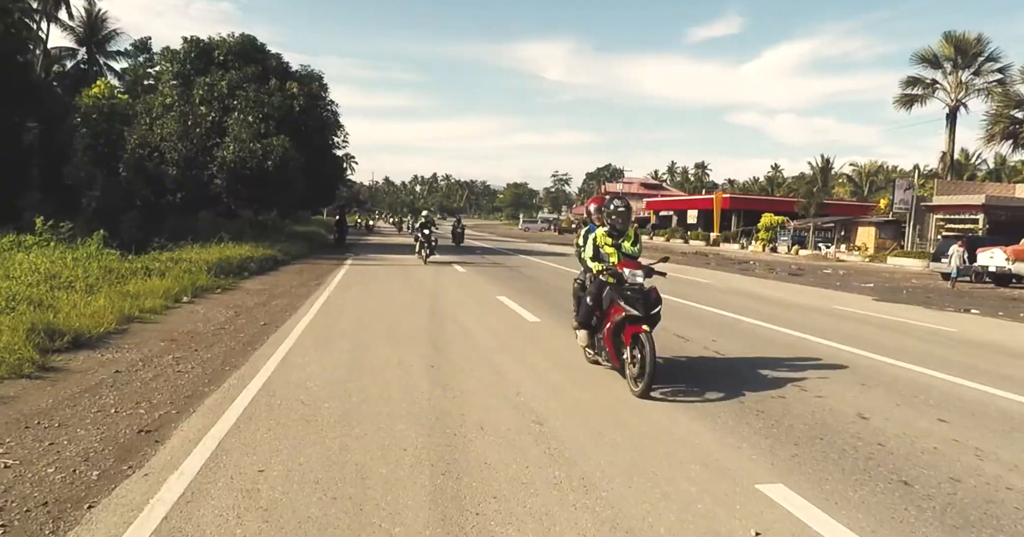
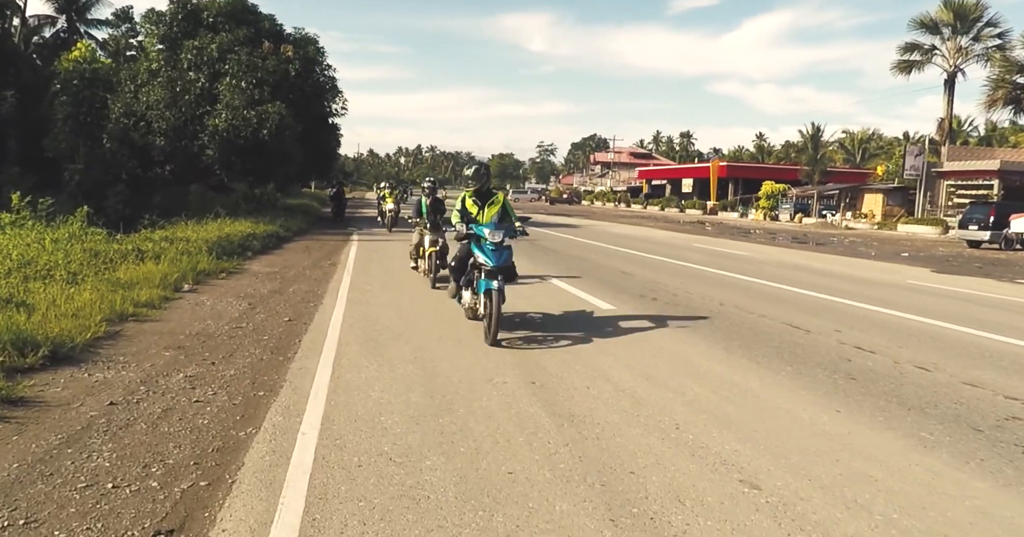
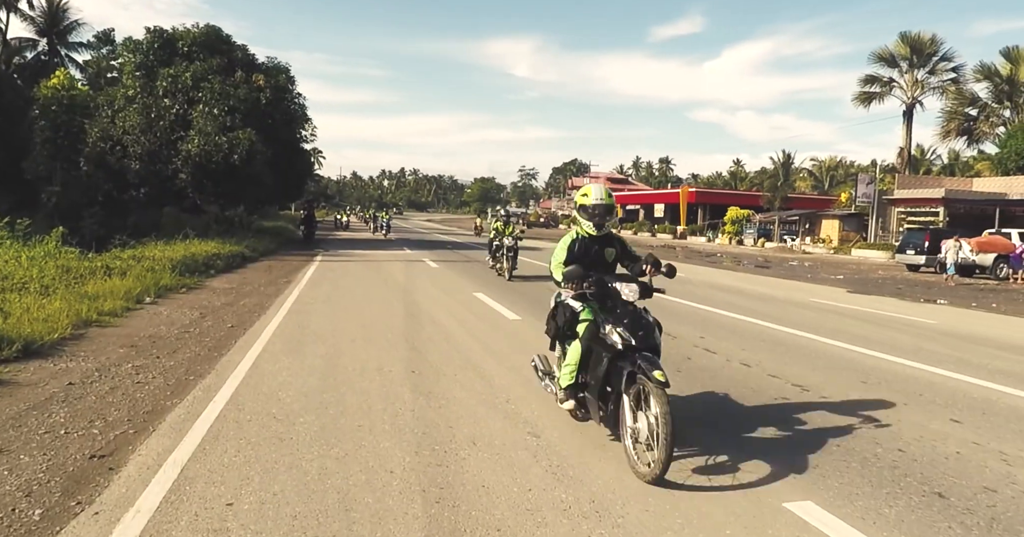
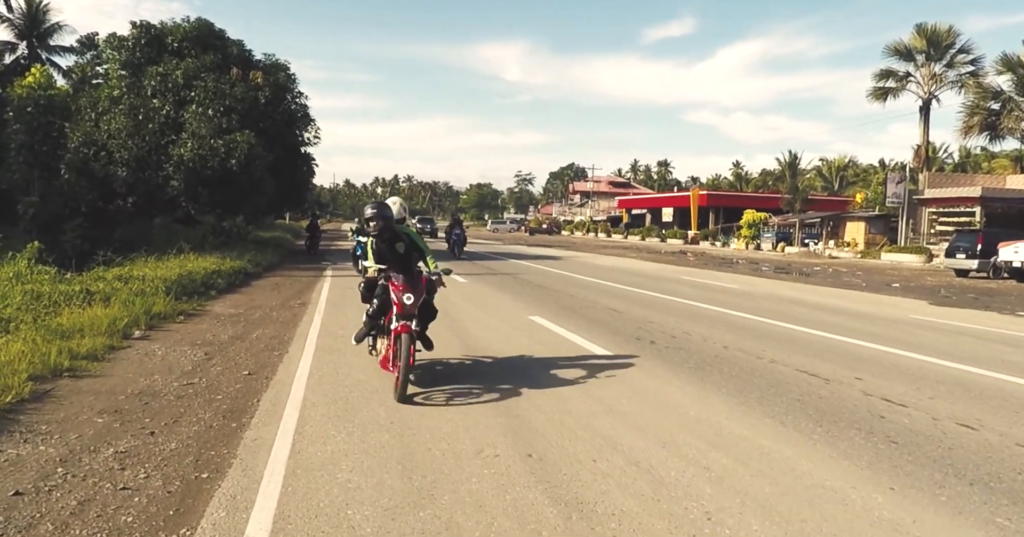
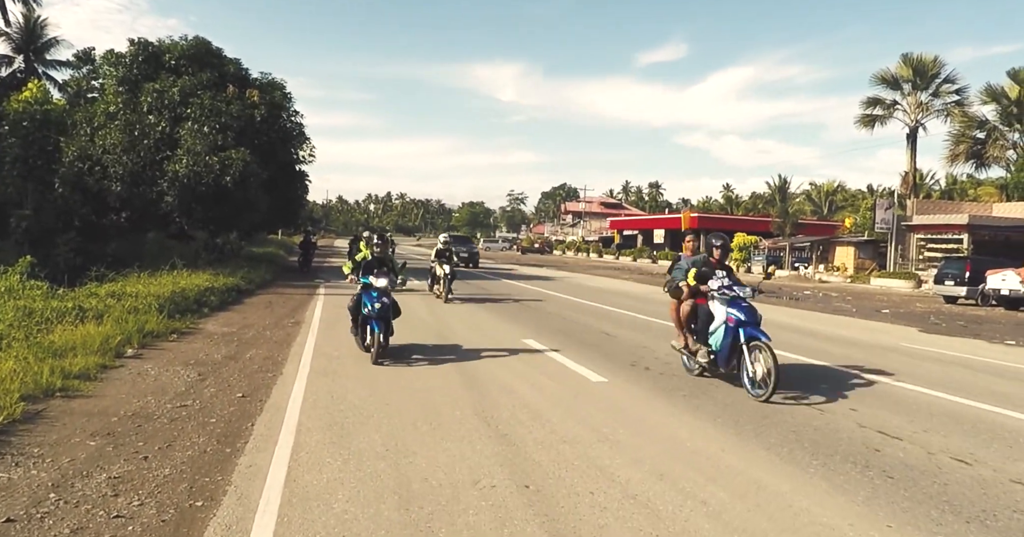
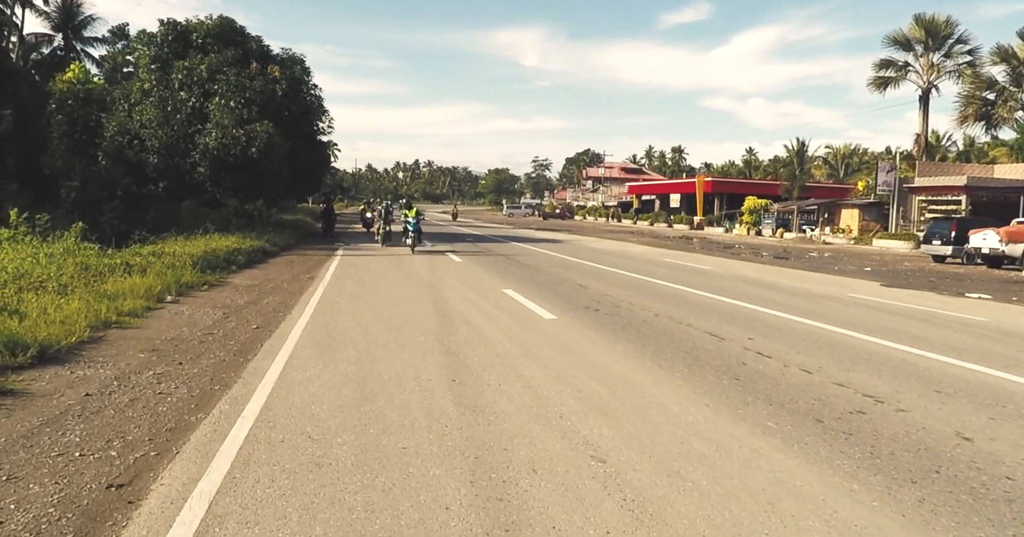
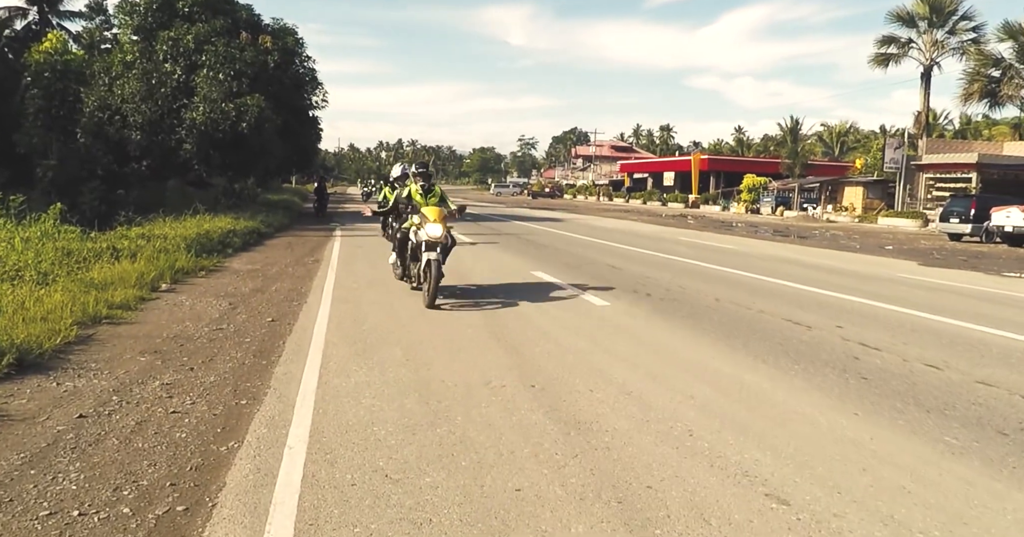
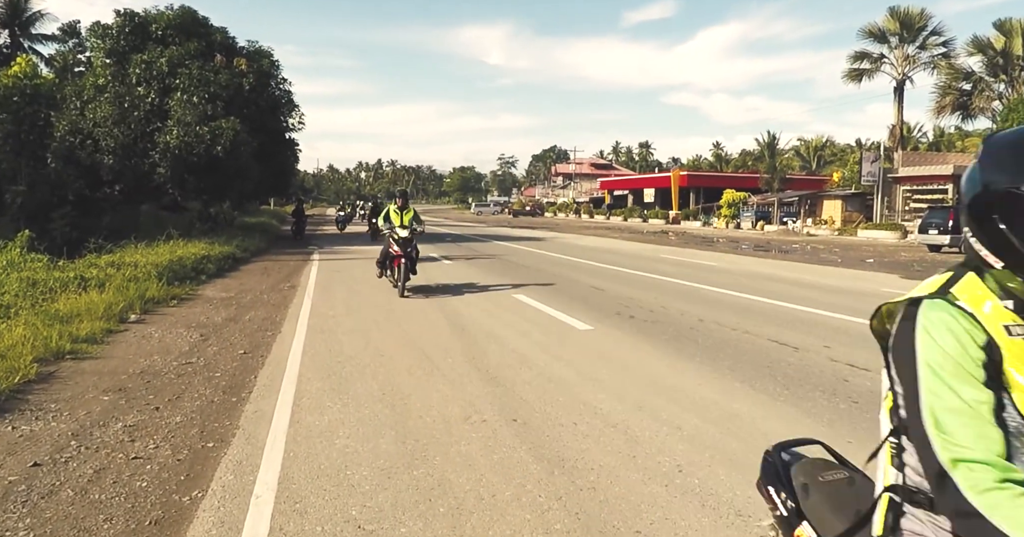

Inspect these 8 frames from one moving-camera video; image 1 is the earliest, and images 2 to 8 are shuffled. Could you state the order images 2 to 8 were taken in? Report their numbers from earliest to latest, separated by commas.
3, 6, 2, 7, 8, 4, 5
